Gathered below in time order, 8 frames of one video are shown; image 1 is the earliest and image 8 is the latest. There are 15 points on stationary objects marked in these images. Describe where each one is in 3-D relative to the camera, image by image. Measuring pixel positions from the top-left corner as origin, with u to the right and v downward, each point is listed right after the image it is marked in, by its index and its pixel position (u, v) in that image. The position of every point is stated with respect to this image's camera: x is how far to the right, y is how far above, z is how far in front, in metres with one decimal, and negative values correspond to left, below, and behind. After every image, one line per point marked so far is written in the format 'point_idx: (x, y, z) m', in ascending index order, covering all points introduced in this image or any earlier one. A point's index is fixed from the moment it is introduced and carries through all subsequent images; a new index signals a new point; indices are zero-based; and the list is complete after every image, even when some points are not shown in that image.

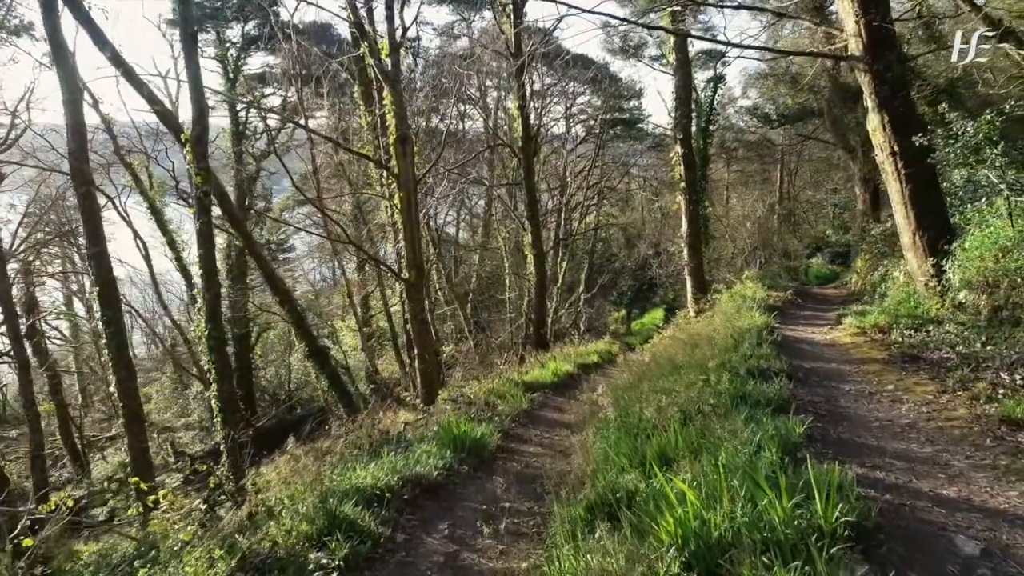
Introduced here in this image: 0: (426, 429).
0: (-0.9, -1.5, +7.9) m
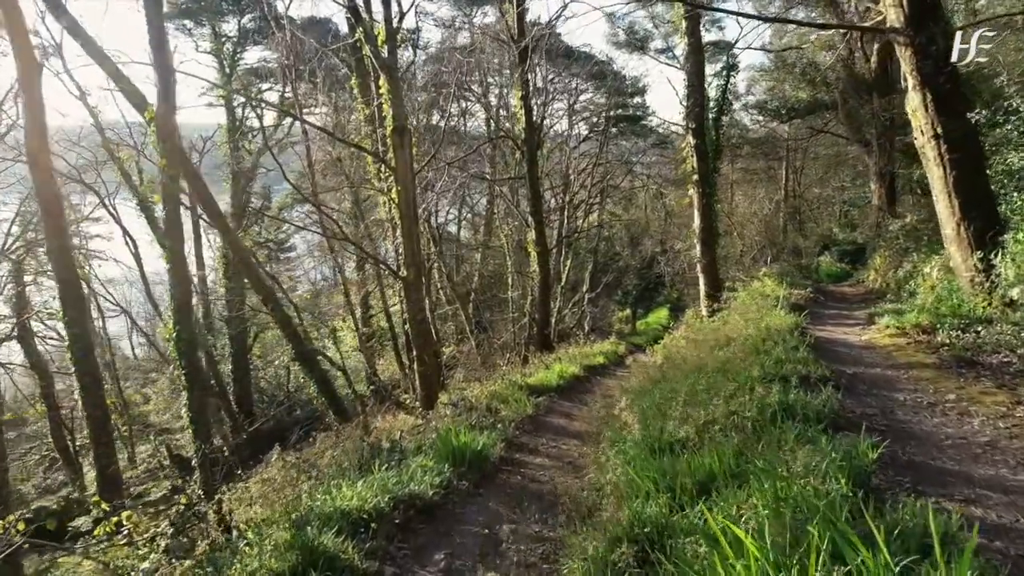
0: (-0.9, -1.5, +7.3) m
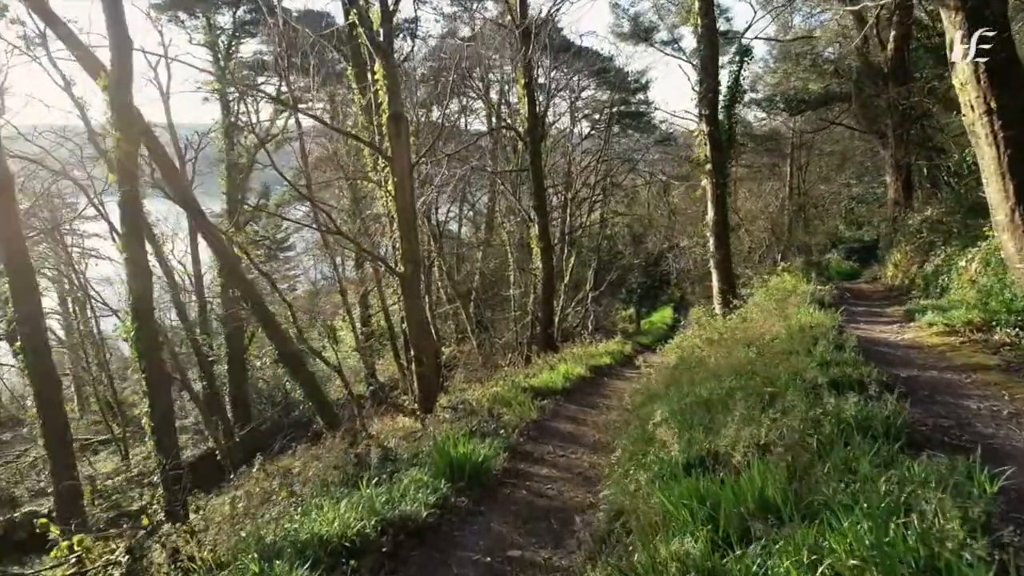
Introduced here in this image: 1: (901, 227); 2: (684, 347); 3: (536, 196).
0: (-0.9, -1.5, +6.6) m
1: (+8.5, +1.3, +15.9) m
2: (+2.5, -0.8, +10.2) m
3: (+0.6, +2.2, +17.4) m
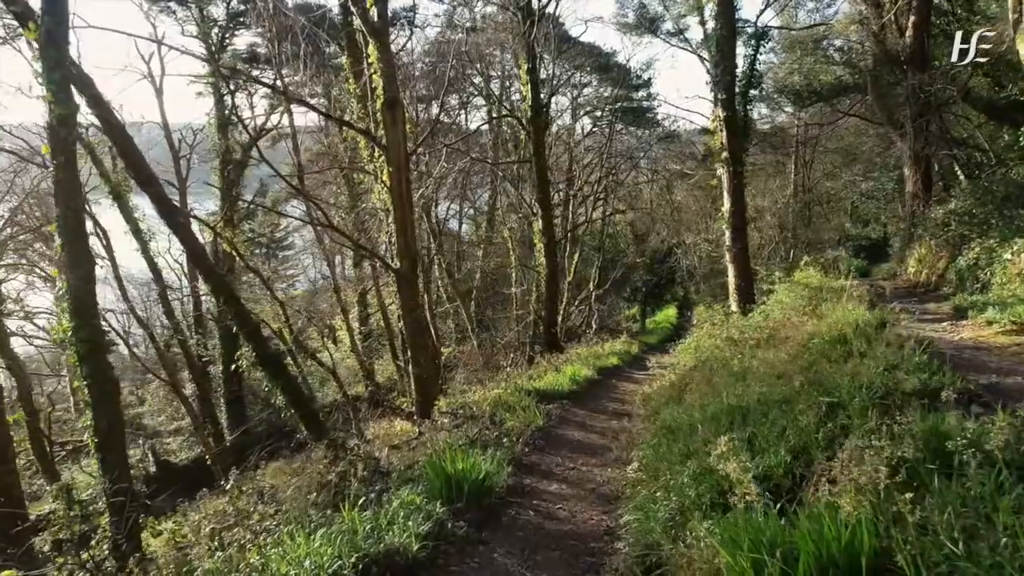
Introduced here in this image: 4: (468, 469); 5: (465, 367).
0: (-0.8, -1.4, +5.9) m
1: (+8.5, +1.4, +15.2) m
2: (+2.5, -0.8, +9.5) m
3: (+0.6, +2.3, +16.7) m
4: (-0.3, -1.3, +5.1) m
5: (-1.2, -2.0, +18.6) m
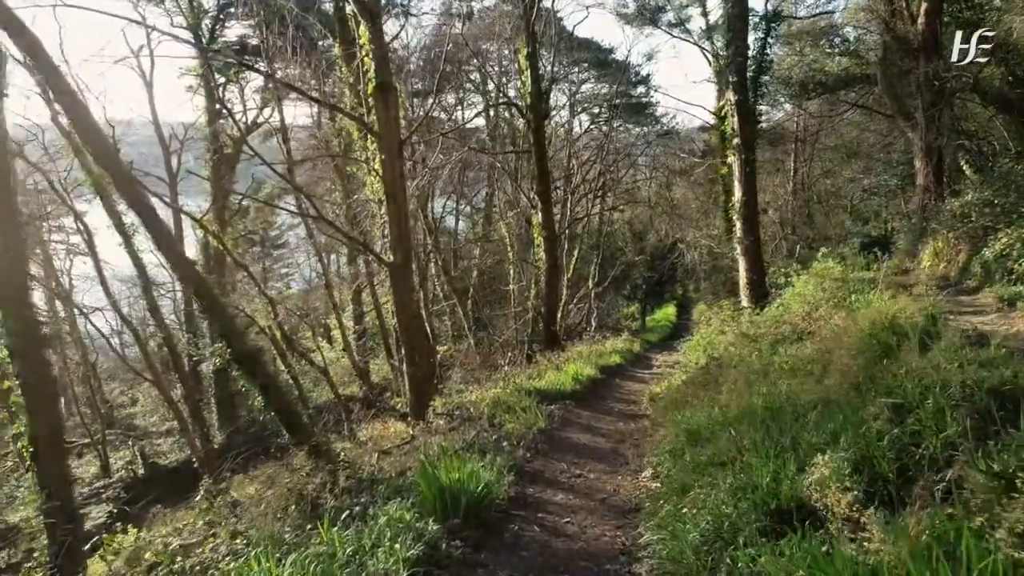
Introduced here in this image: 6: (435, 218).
0: (-0.8, -1.3, +5.3) m
1: (+8.5, +1.5, +14.6) m
2: (+2.5, -0.7, +8.9) m
3: (+0.6, +2.3, +16.1) m
4: (-0.3, -1.2, +4.5) m
5: (-1.3, -1.9, +18.0) m
6: (-2.1, +1.9, +19.9) m
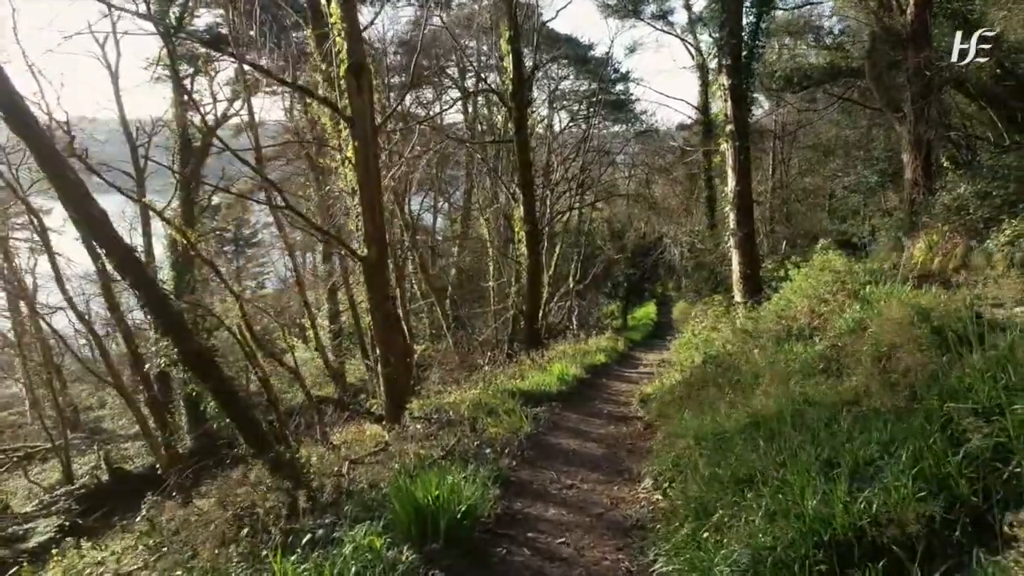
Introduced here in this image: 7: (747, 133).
0: (-0.9, -1.3, +4.7) m
1: (+8.1, +1.6, +14.3) m
2: (+2.3, -0.6, +8.4) m
3: (+0.2, +2.4, +15.5) m
4: (-0.4, -1.1, +3.9) m
5: (-1.7, -1.9, +17.4) m
6: (-2.7, +2.0, +19.3) m
7: (+3.2, +2.1, +9.8) m
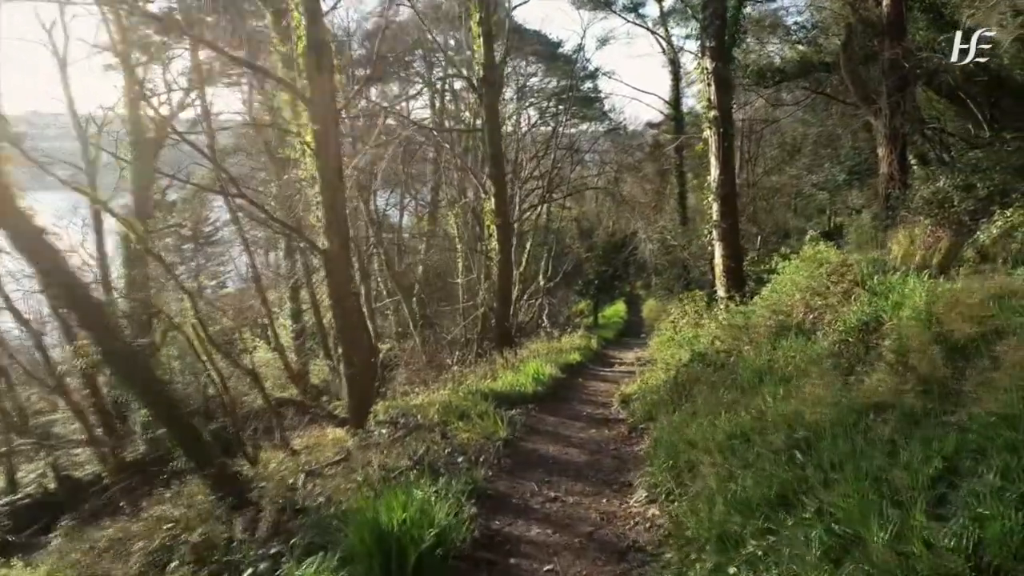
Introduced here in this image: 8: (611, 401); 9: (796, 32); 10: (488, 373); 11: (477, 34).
0: (-1.0, -1.2, +4.1) m
1: (+7.5, +1.6, +14.0) m
2: (+2.0, -0.5, +7.9) m
3: (-0.4, +2.5, +14.9) m
4: (-0.4, -1.0, +3.3) m
5: (-2.4, -1.8, +16.7) m
6: (-3.4, +2.1, +18.5) m
7: (+2.8, +2.2, +9.4) m
8: (+1.2, -1.3, +8.5) m
9: (+7.5, +6.8, +19.3) m
10: (-0.3, -1.2, +10.1) m
11: (-0.8, +5.1, +15.1) m
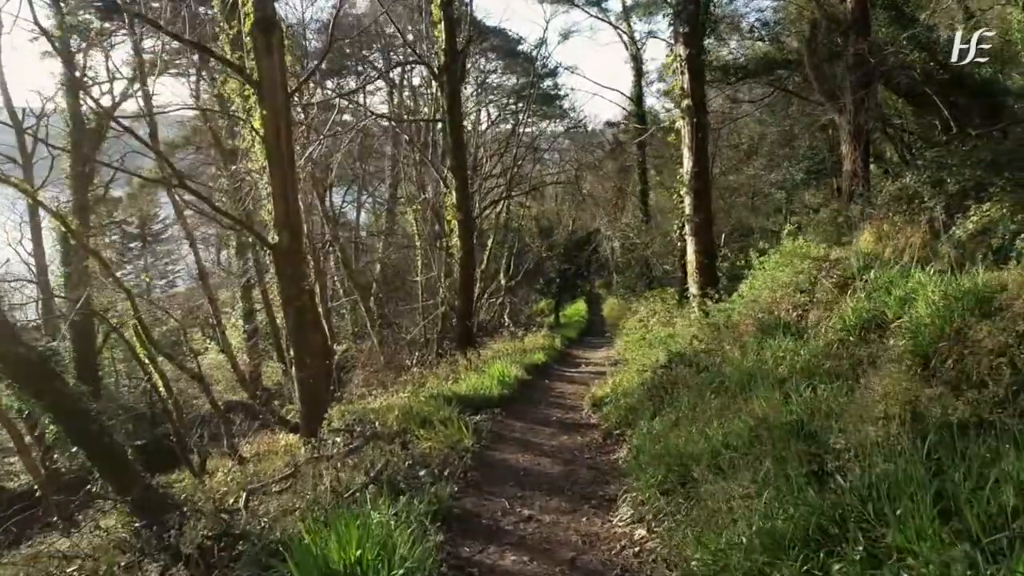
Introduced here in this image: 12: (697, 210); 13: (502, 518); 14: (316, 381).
0: (-1.2, -1.2, +3.5) m
1: (+6.8, +1.7, +13.9) m
2: (+1.6, -0.5, +7.5) m
3: (-1.2, +2.5, +14.3) m
4: (-0.5, -1.0, +2.7) m
5: (-3.3, -1.8, +16.0) m
6: (-4.4, +2.1, +17.8) m
7: (+2.4, +2.2, +9.0) m
8: (+0.8, -1.3, +8.0) m
9: (+6.5, +6.8, +19.2) m
10: (-0.8, -1.1, +9.6) m
11: (-1.5, +5.1, +14.5) m
12: (+2.3, +1.0, +9.1) m
13: (-0.1, -1.4, +4.3) m
14: (-2.4, -1.1, +9.0) m
